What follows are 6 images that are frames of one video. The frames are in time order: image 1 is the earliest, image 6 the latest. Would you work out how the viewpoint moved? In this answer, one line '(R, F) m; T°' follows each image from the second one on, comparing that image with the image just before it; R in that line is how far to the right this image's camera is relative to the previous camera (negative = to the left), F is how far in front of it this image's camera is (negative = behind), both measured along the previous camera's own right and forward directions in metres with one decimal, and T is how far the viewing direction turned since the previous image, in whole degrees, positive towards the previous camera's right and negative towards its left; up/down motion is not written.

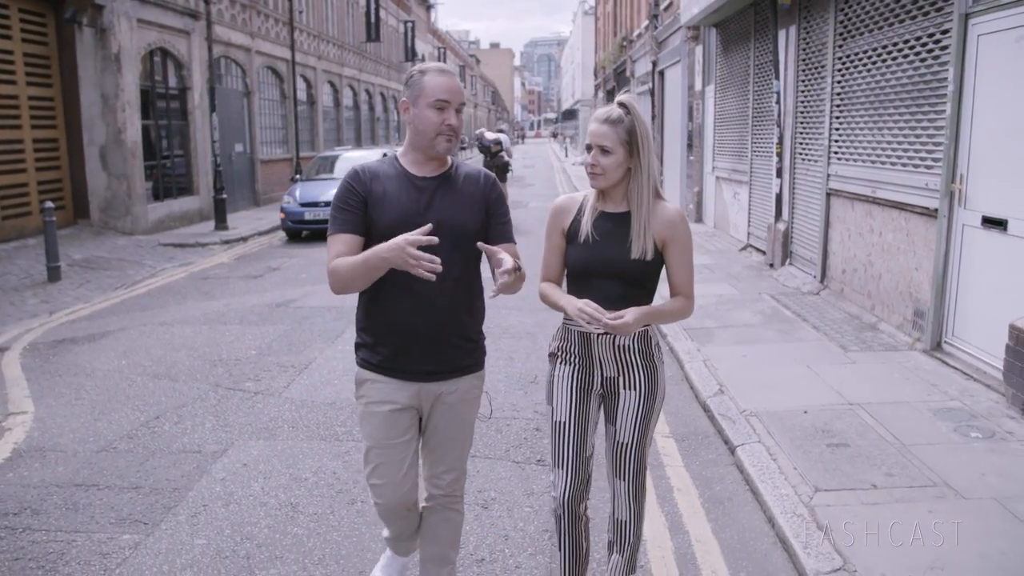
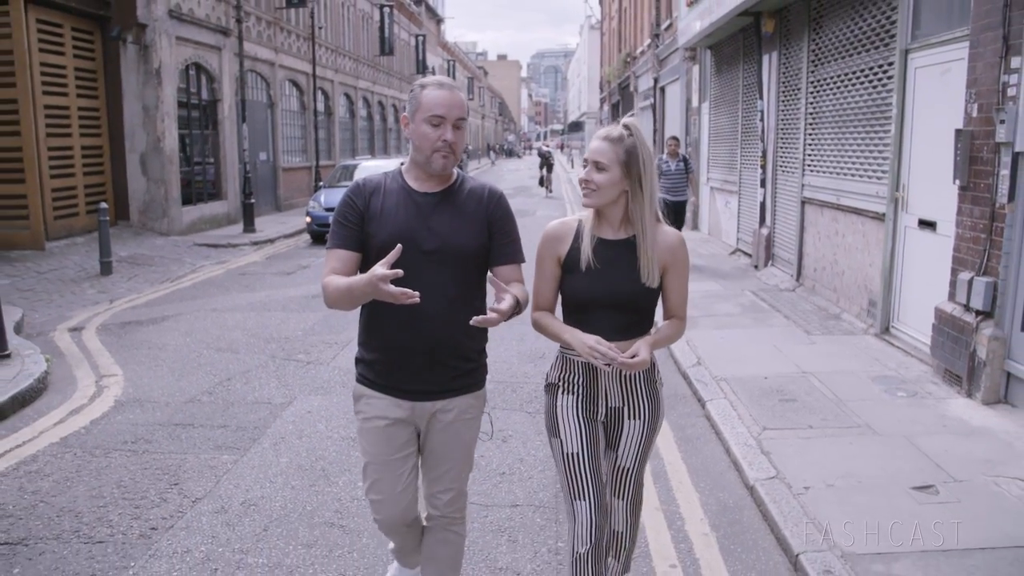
(-0.1, -1.2) m; 0°
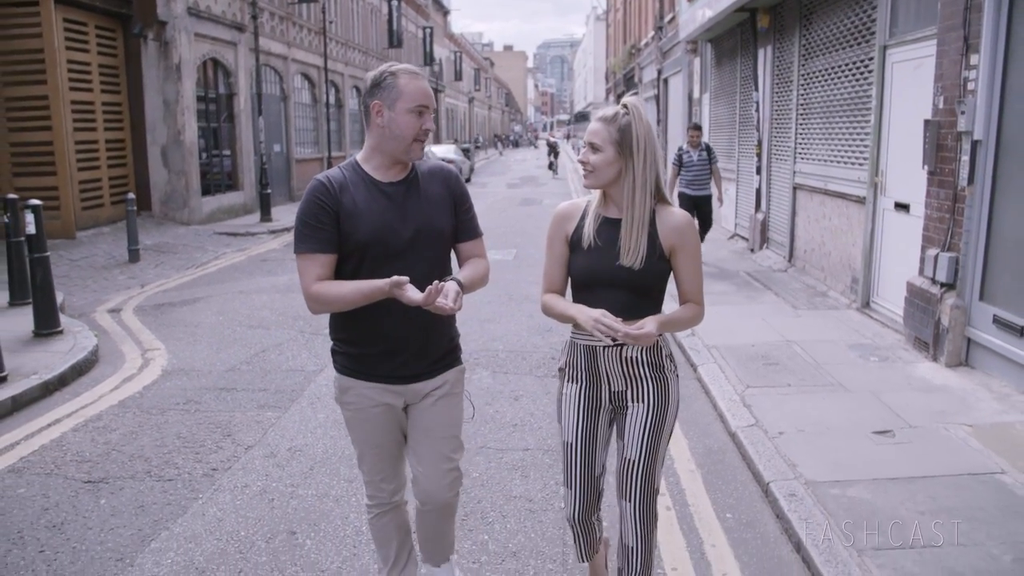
(0.0, -0.7) m; 0°
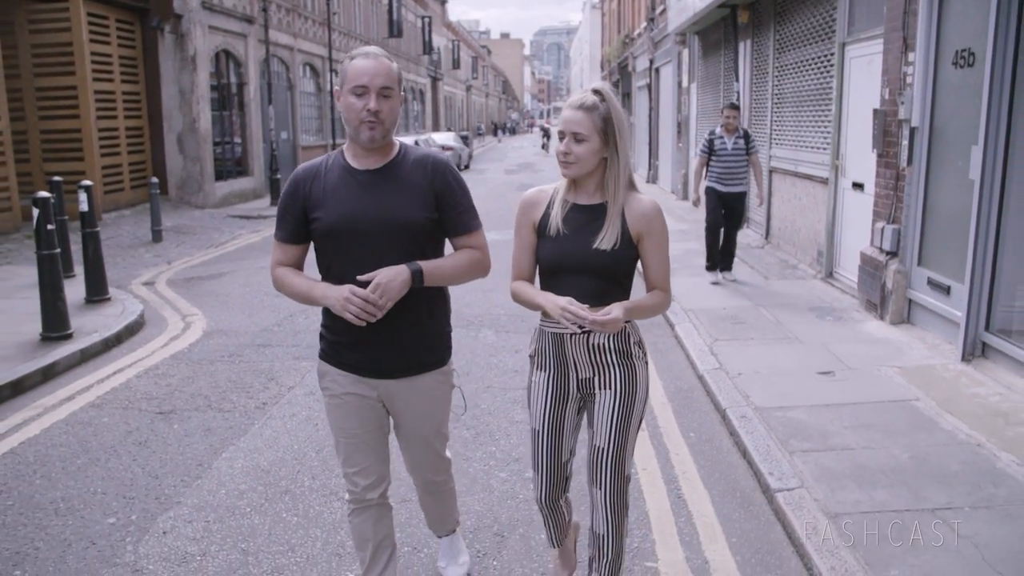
(0.0, -1.0) m; 0°
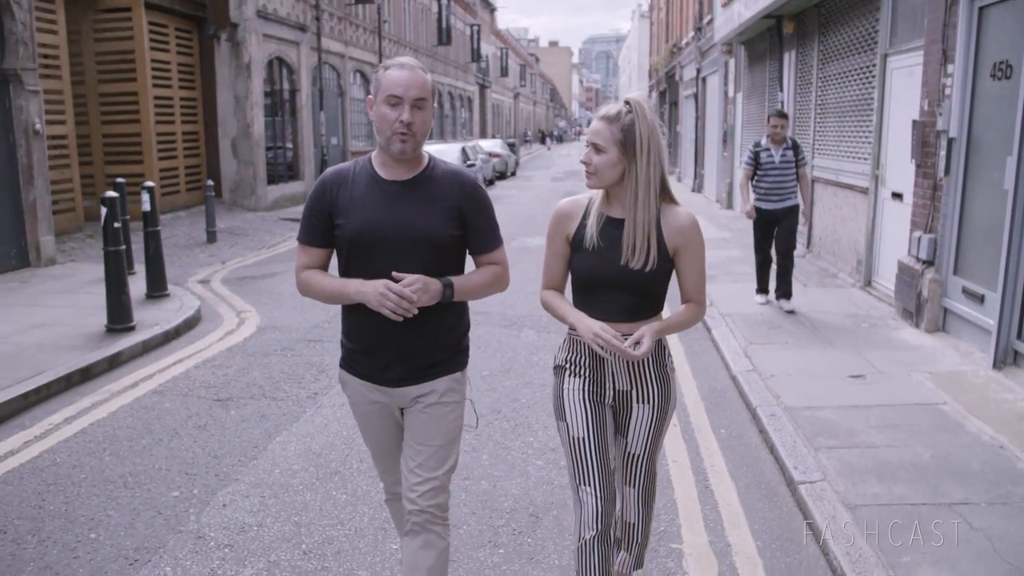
(0.0, -0.3) m; -3°
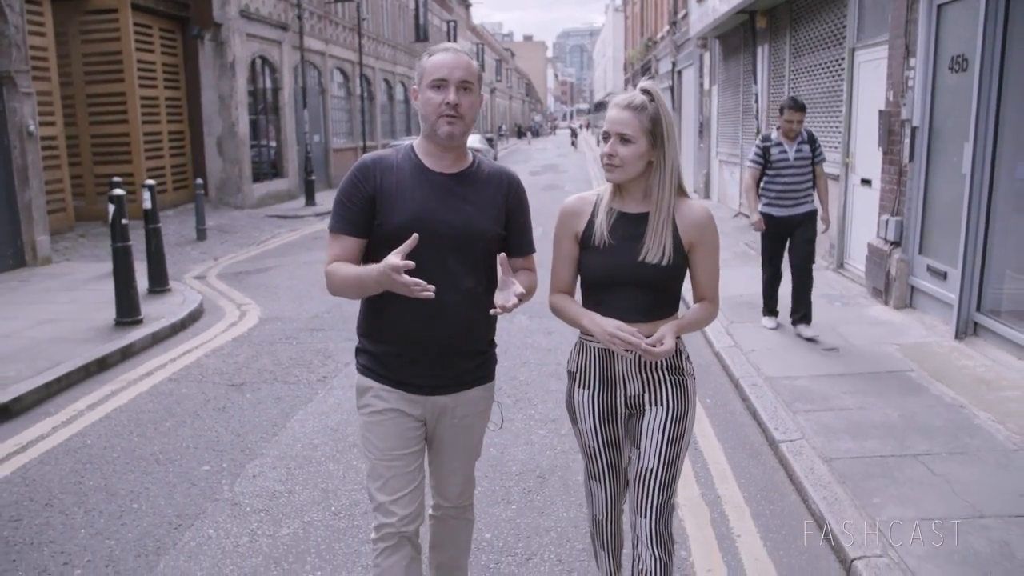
(-0.1, -0.4) m; +1°
